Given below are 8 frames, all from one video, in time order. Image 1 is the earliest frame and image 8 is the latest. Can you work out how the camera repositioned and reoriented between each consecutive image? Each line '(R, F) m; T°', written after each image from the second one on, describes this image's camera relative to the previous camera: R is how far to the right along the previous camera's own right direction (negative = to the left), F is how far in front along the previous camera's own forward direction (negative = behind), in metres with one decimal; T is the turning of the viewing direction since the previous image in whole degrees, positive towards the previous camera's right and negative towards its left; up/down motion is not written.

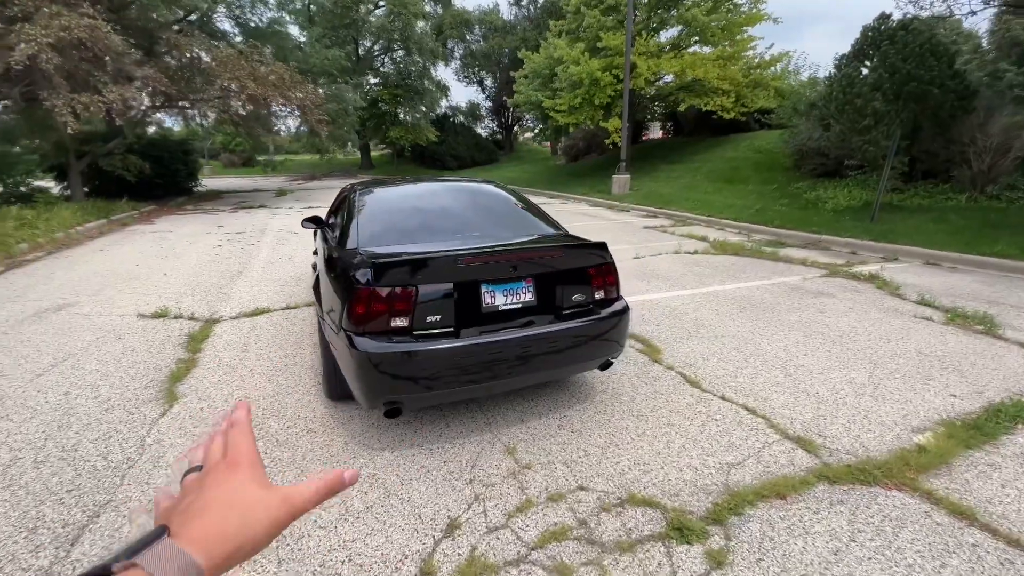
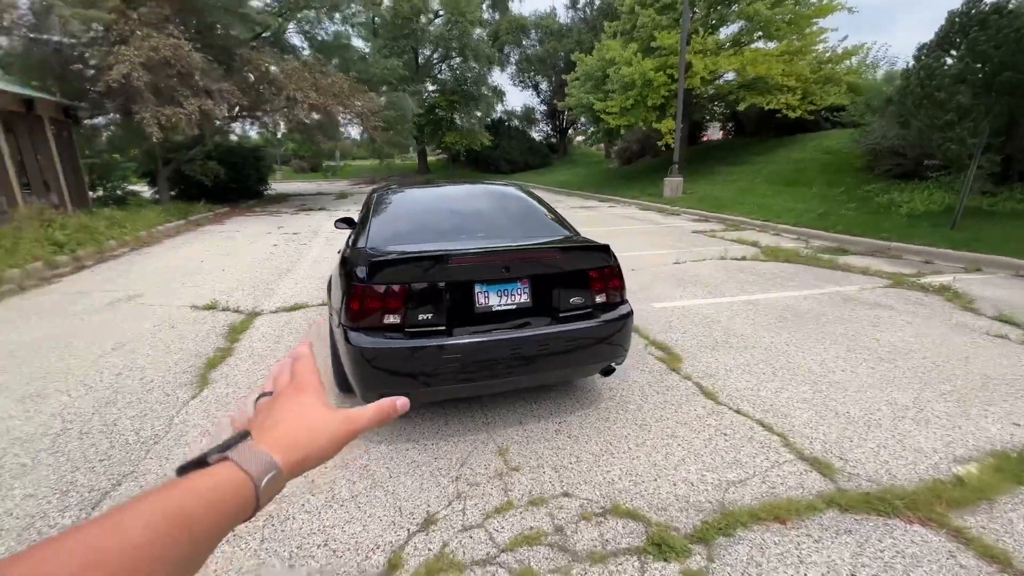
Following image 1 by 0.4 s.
(+0.3, 0.0) m; -7°
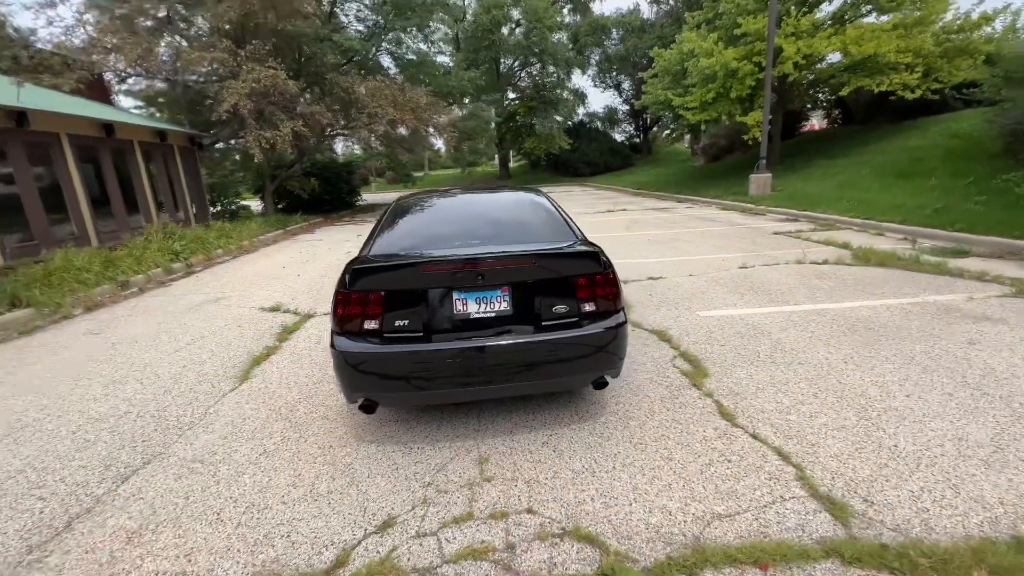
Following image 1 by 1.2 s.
(+0.6, +0.1) m; -11°
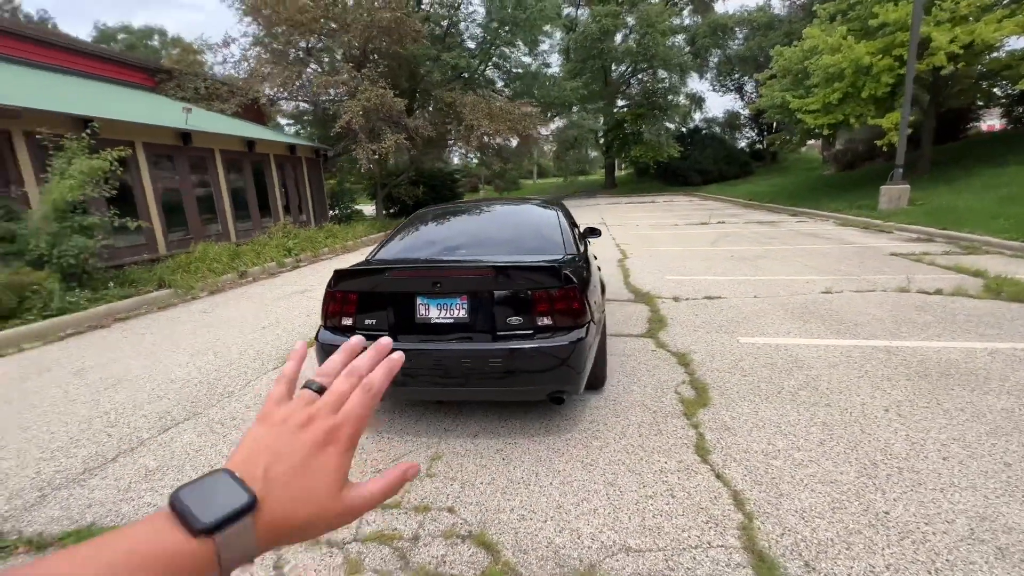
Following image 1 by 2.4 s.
(+0.8, 0.0) m; -14°
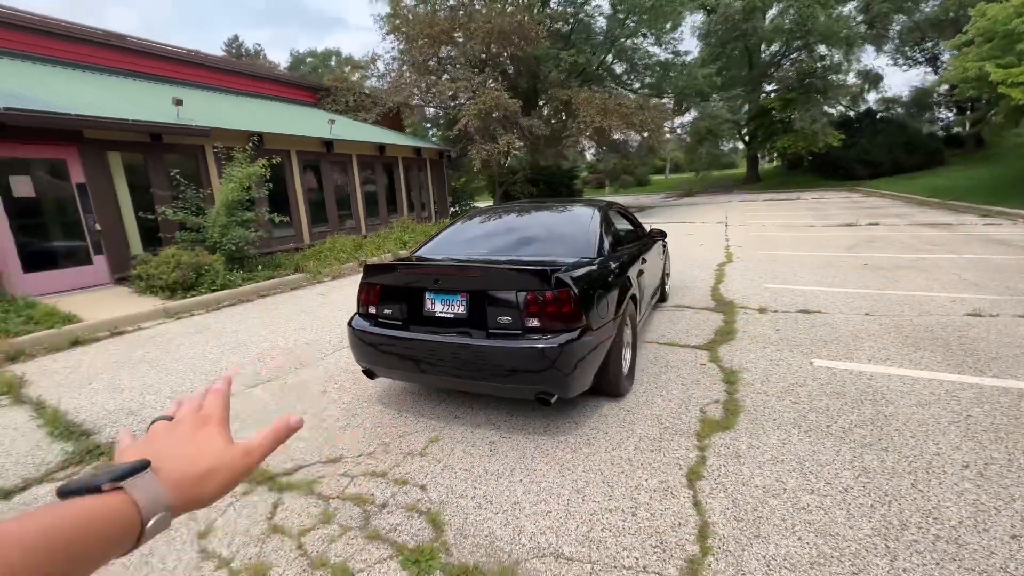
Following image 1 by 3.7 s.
(+0.8, 0.0) m; -16°
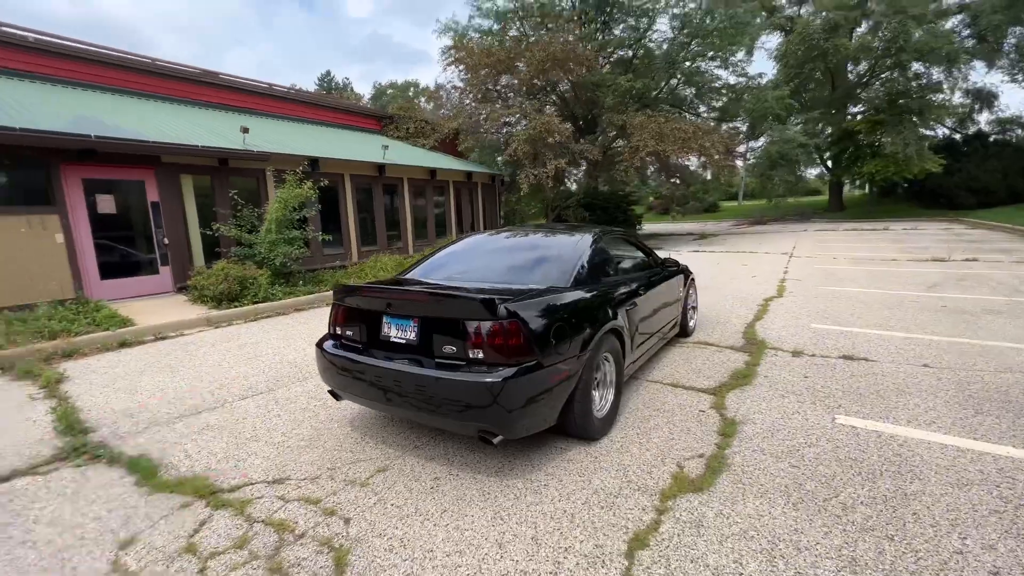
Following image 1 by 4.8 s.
(+0.6, +0.2) m; -8°
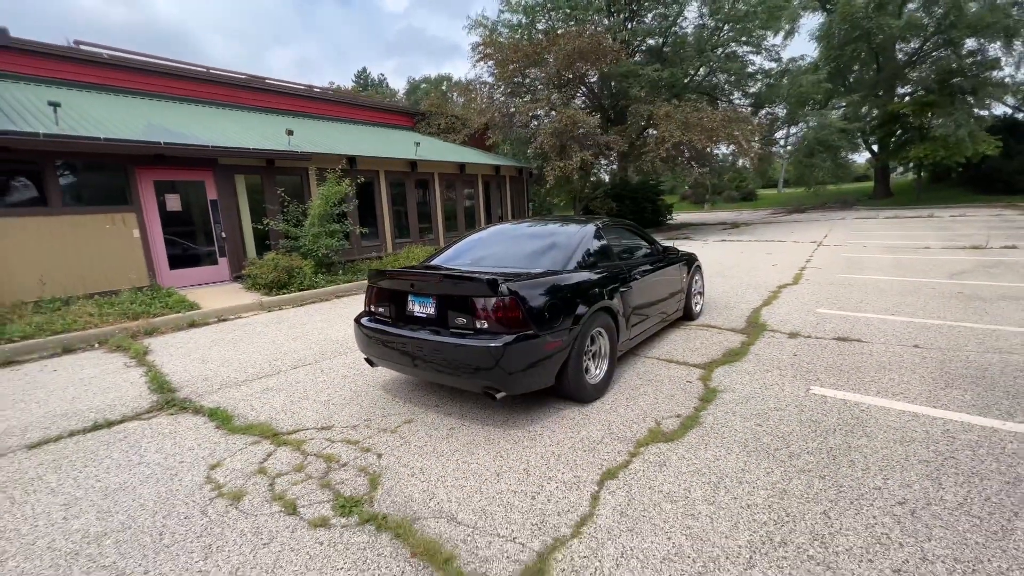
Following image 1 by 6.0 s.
(+0.2, -0.5) m; -4°
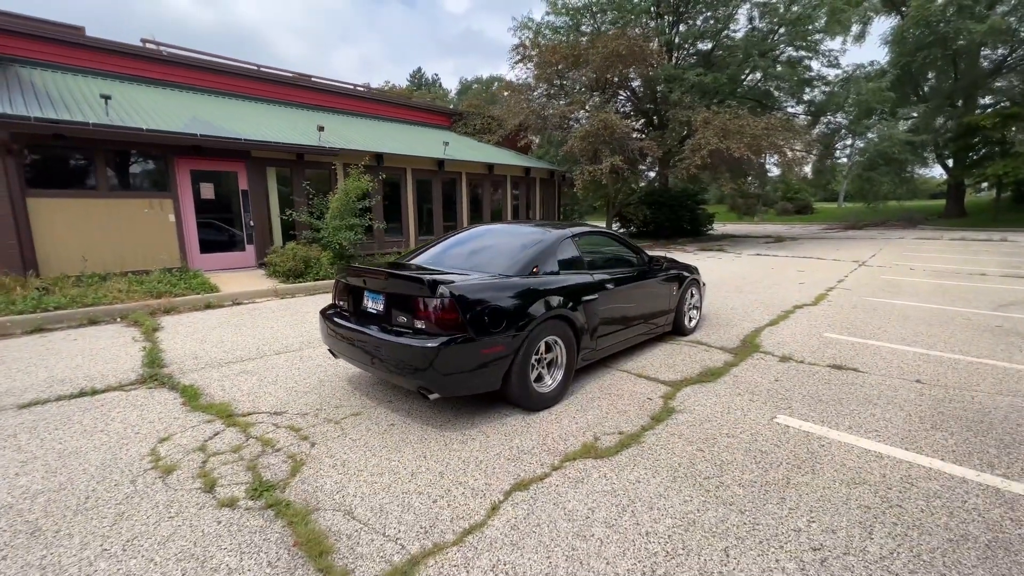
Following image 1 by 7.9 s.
(+0.7, 0.0) m; -5°
